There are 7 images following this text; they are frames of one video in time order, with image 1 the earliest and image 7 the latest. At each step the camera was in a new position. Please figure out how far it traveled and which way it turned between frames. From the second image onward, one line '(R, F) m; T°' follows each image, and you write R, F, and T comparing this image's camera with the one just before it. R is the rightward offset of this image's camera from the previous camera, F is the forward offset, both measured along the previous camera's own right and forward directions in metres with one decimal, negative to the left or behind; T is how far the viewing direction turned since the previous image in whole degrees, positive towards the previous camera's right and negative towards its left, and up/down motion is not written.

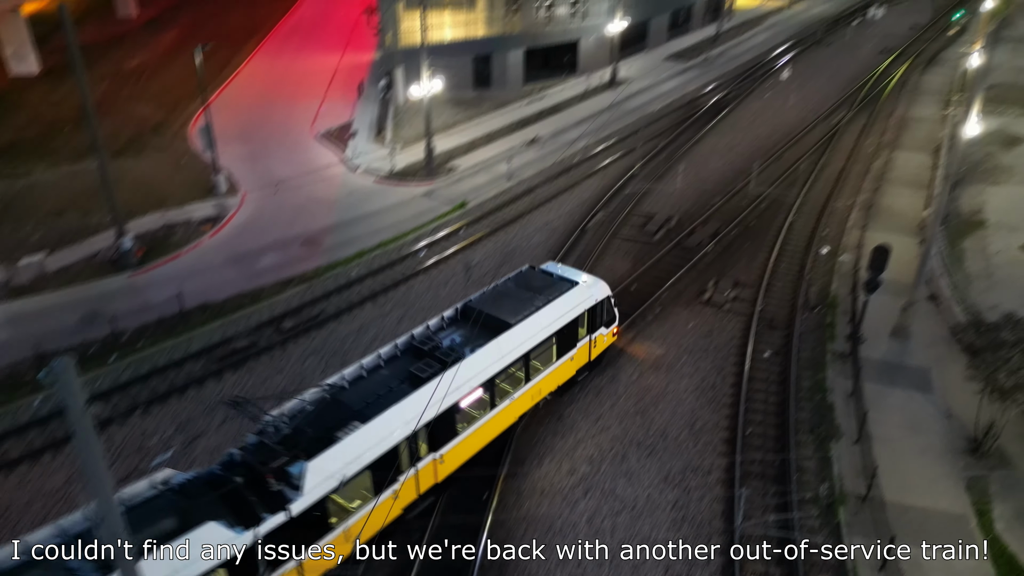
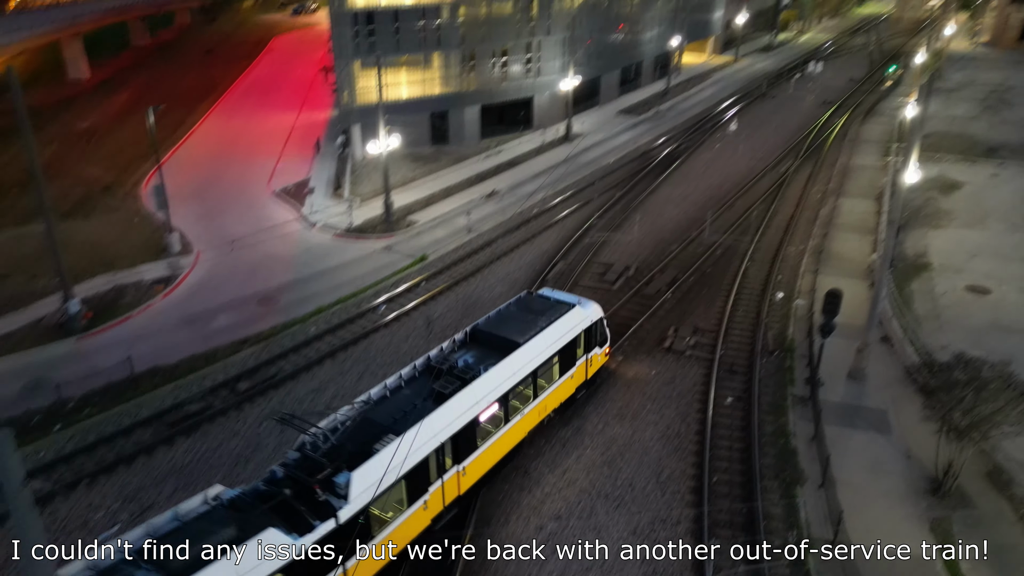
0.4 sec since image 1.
(+0.1, +0.1) m; +3°
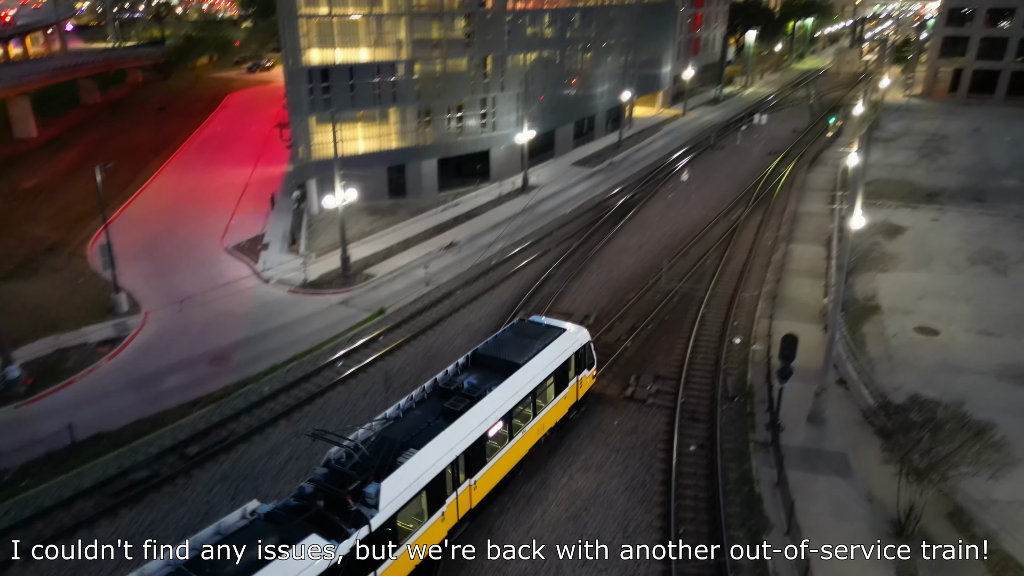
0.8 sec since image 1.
(+0.1, +0.2) m; +3°
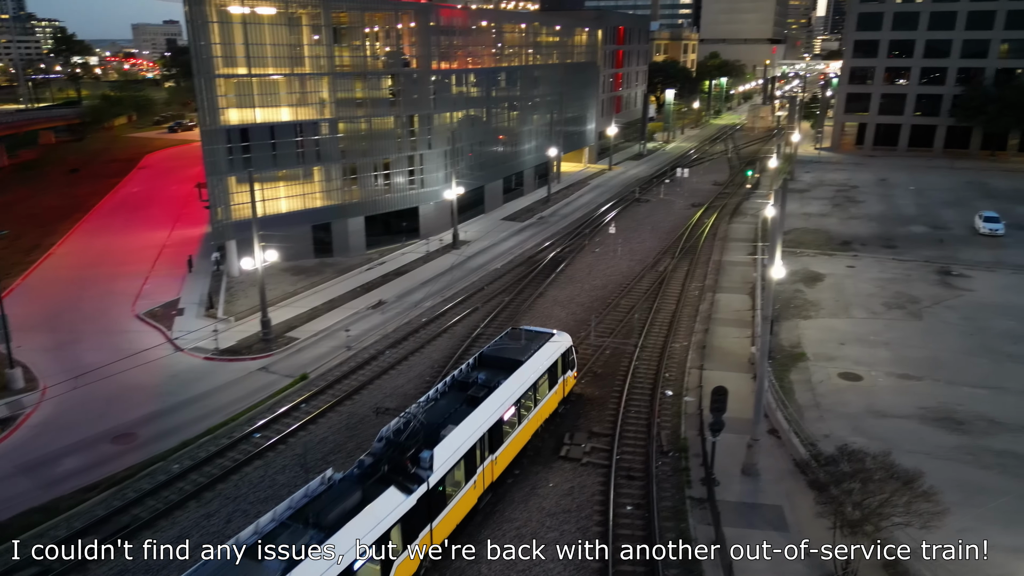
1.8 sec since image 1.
(+0.4, +0.5) m; +5°
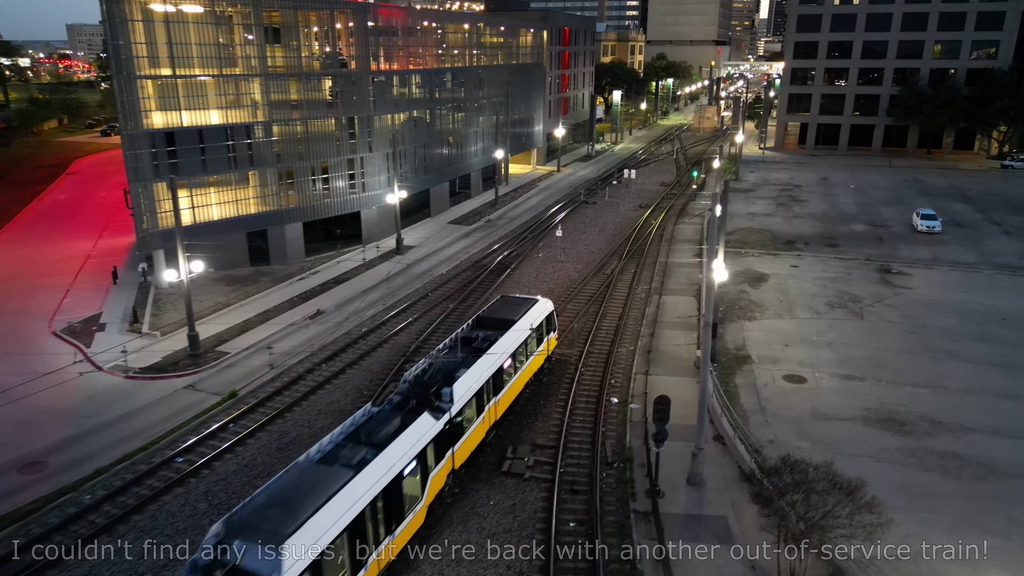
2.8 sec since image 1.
(+0.6, +0.8) m; +4°
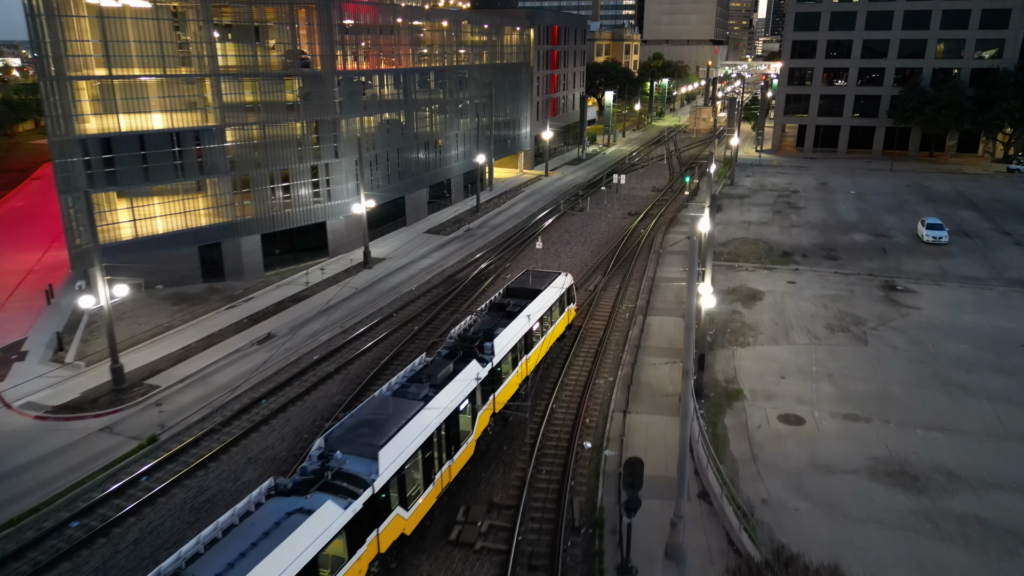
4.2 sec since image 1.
(+1.2, +2.6) m; 0°
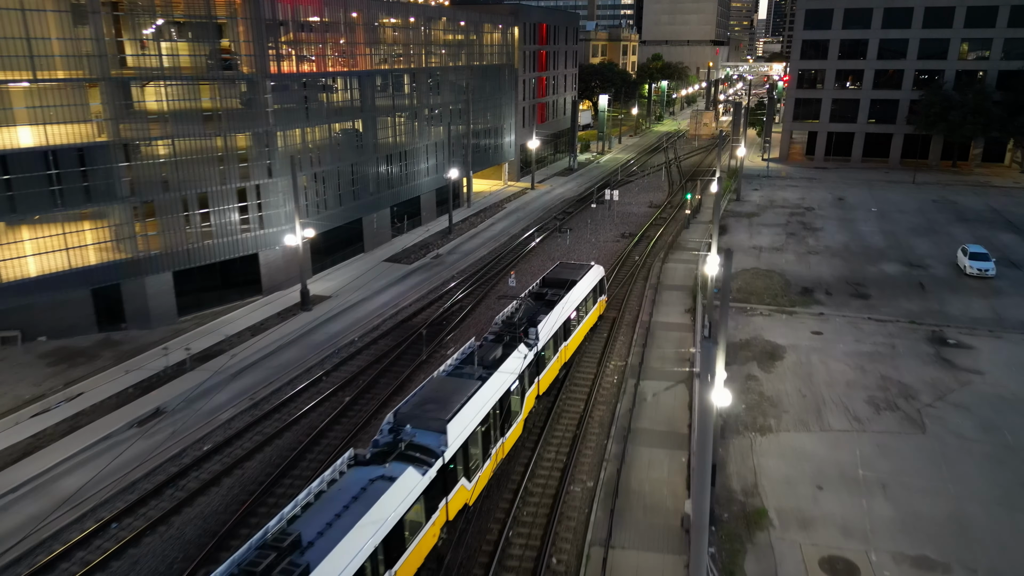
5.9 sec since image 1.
(+1.4, +5.7) m; 0°
